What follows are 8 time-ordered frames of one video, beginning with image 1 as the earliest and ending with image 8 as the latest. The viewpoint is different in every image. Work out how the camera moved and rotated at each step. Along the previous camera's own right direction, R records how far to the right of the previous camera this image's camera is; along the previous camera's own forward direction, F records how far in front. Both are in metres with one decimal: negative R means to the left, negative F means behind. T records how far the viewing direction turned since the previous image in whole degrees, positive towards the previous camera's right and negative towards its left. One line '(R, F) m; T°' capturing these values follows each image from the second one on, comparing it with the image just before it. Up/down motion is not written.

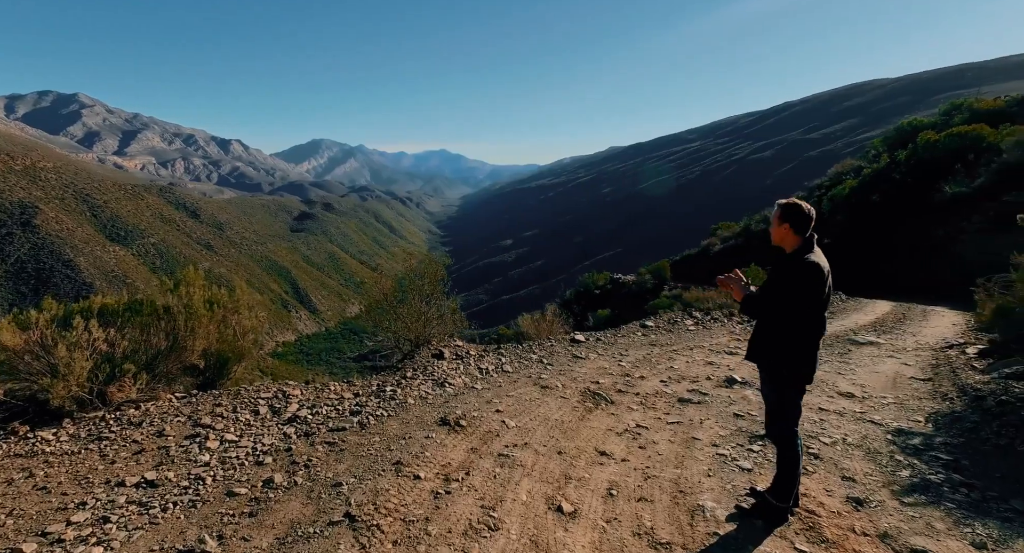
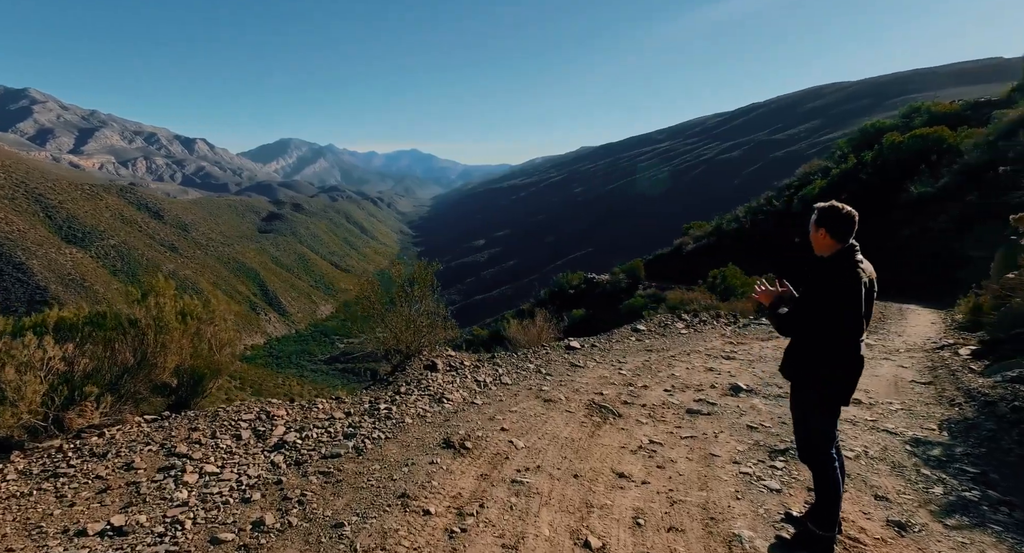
(-0.2, +0.3) m; +3°
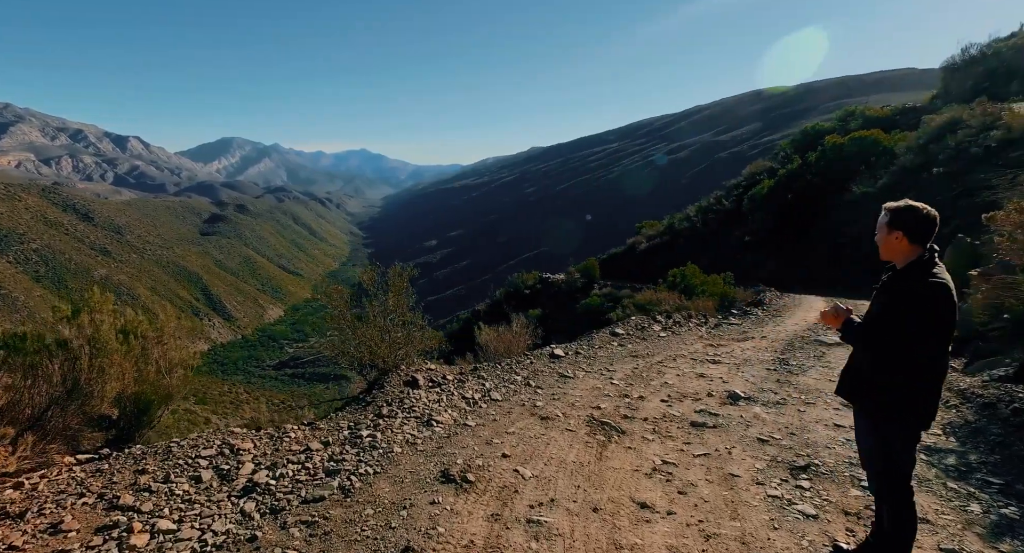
(-0.3, +0.4) m; +5°
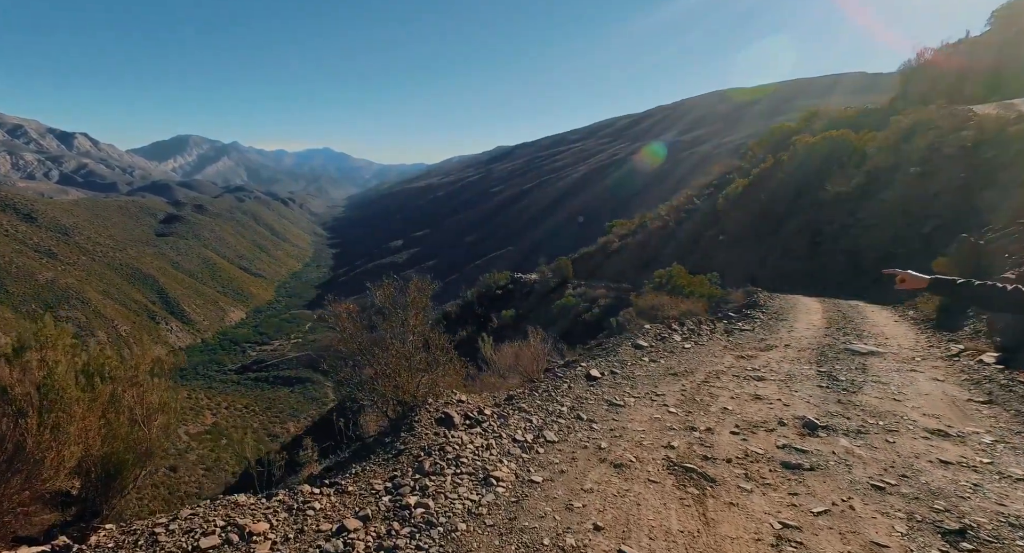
(-0.6, +0.8) m; +3°
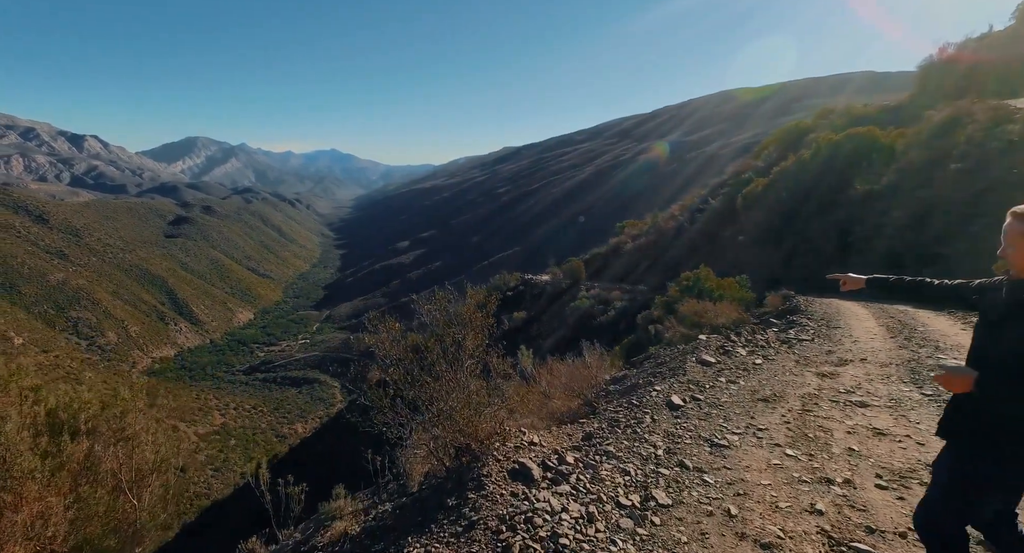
(-0.5, +0.9) m; -1°
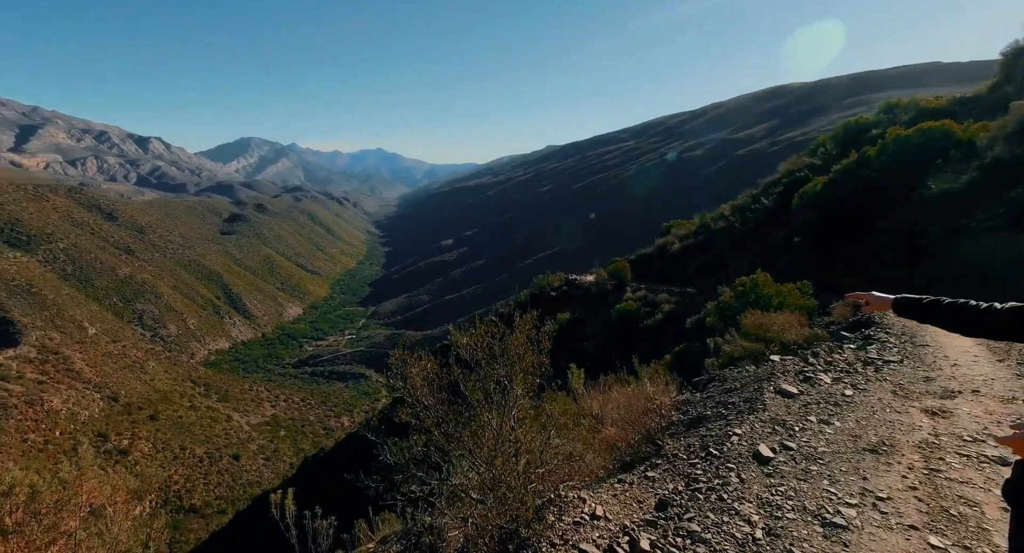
(-0.1, +0.7) m; -4°
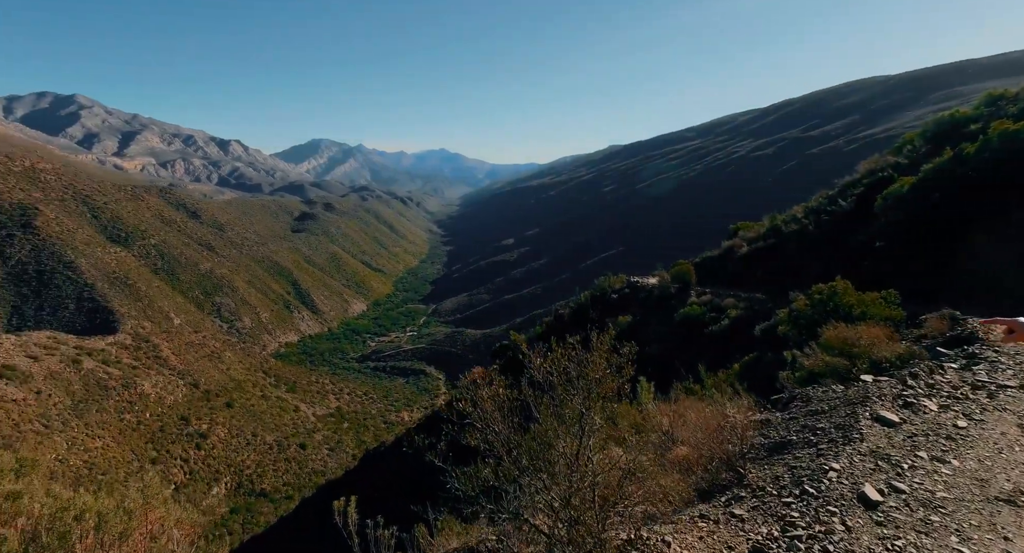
(-0.1, +0.2) m; -6°
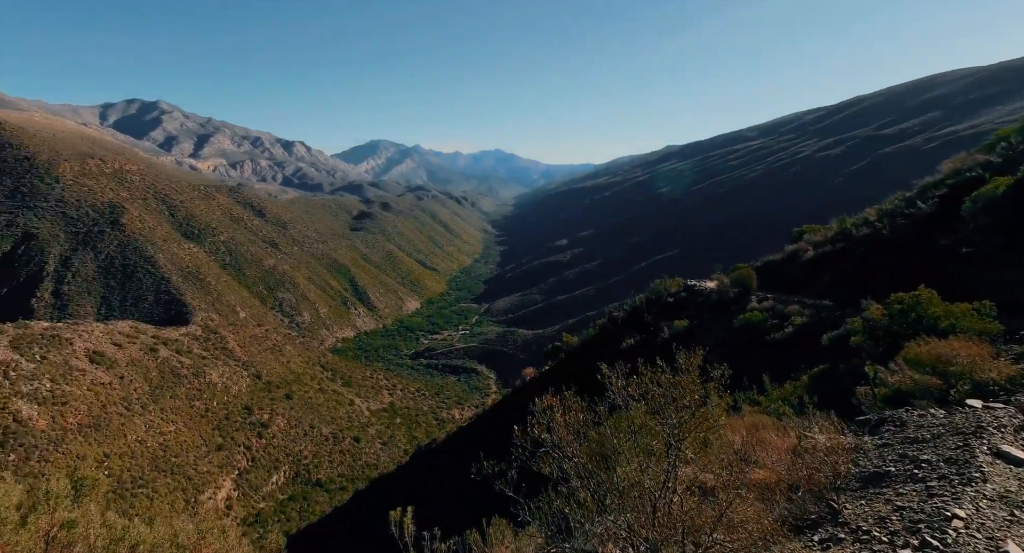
(-0.1, +0.4) m; -5°
